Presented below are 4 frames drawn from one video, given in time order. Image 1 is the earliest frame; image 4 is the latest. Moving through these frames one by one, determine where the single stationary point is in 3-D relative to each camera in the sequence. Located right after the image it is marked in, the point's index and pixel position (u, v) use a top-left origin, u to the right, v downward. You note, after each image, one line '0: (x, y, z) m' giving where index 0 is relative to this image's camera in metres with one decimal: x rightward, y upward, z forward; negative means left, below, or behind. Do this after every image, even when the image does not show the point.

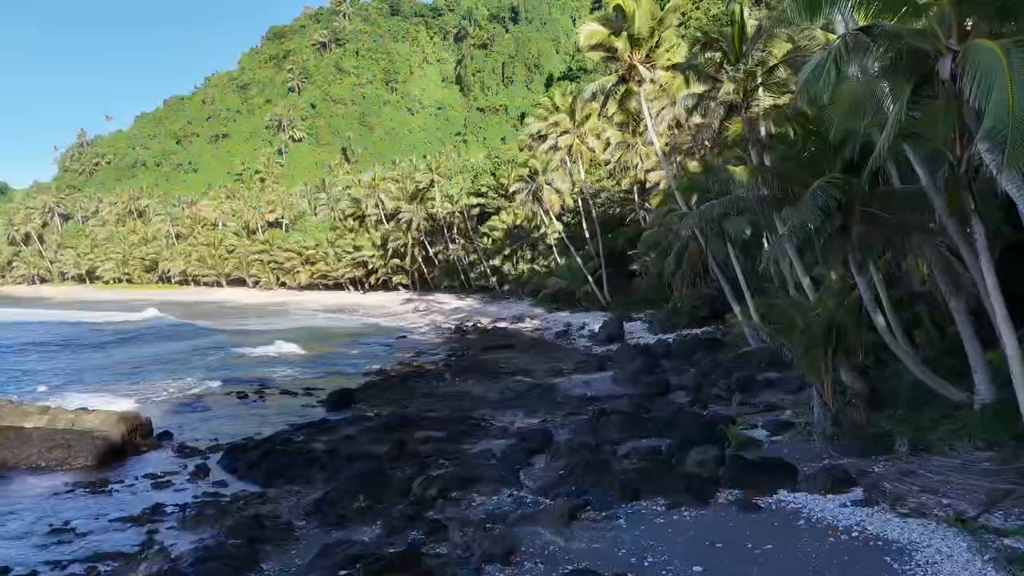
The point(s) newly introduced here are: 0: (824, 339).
0: (+5.4, -0.9, +12.6) m
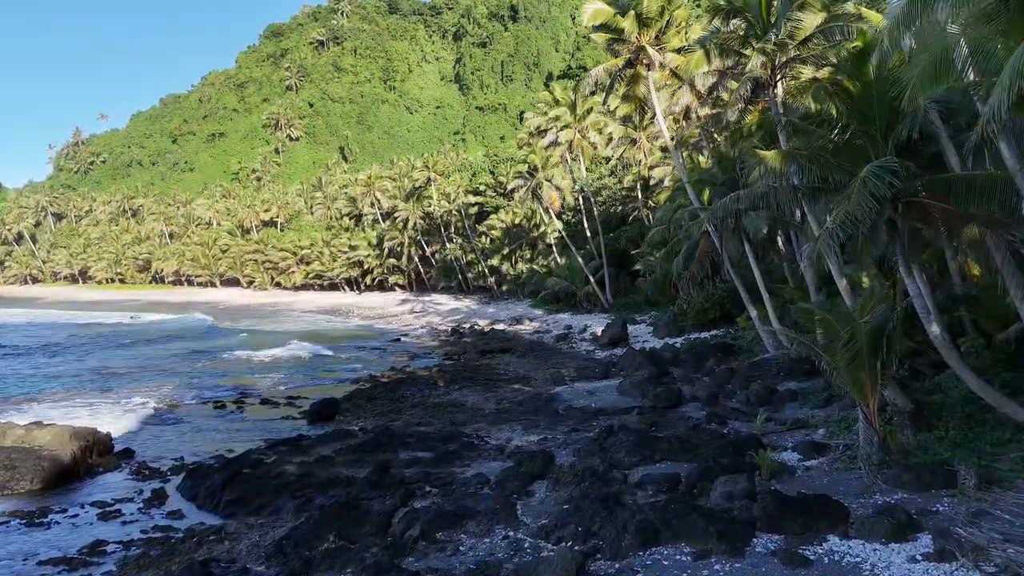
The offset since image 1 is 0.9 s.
0: (+5.4, -0.9, +10.8) m
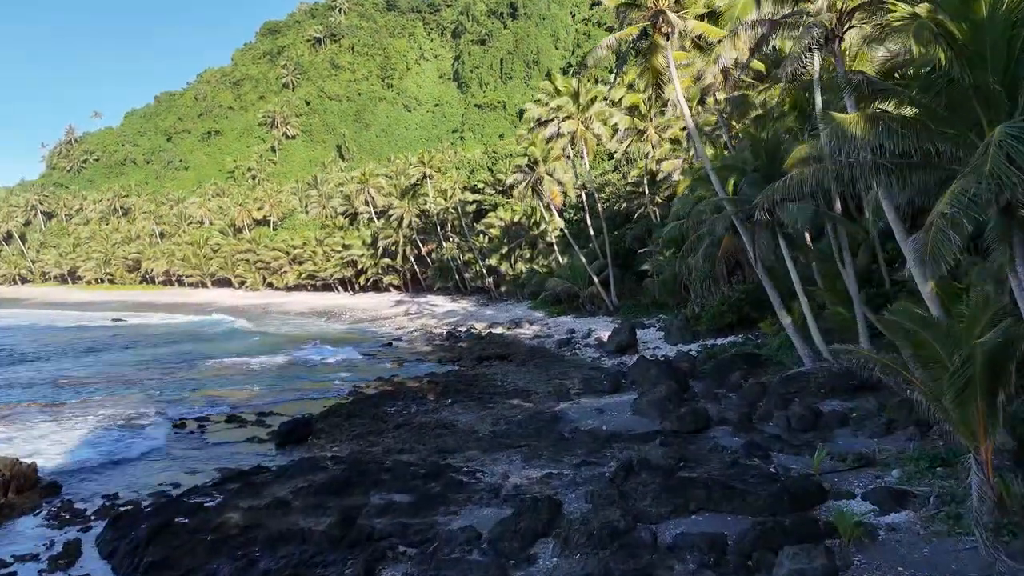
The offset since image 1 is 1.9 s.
0: (+5.3, -1.0, +8.1) m
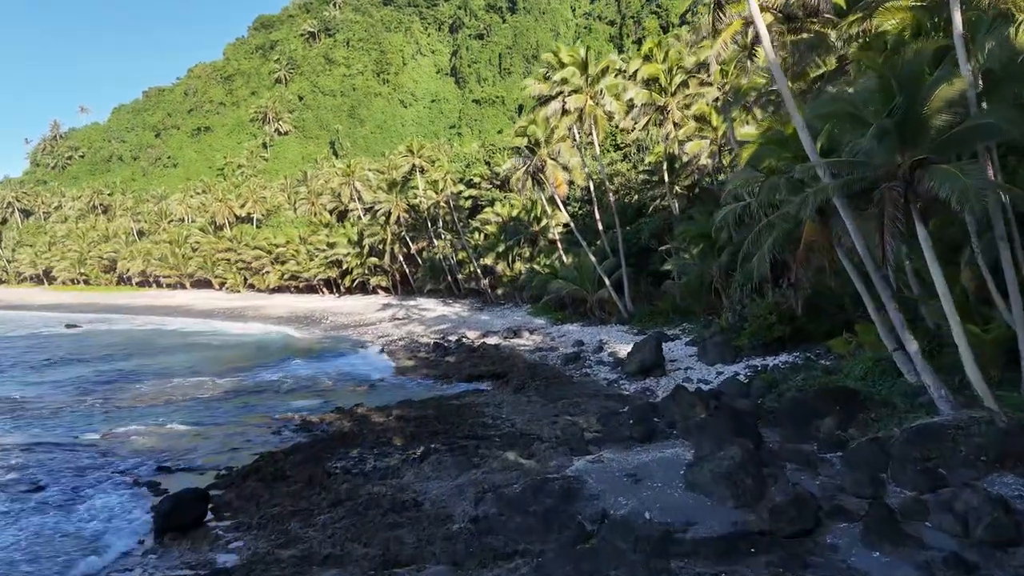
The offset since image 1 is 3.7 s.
0: (+5.2, -1.2, +2.0) m
